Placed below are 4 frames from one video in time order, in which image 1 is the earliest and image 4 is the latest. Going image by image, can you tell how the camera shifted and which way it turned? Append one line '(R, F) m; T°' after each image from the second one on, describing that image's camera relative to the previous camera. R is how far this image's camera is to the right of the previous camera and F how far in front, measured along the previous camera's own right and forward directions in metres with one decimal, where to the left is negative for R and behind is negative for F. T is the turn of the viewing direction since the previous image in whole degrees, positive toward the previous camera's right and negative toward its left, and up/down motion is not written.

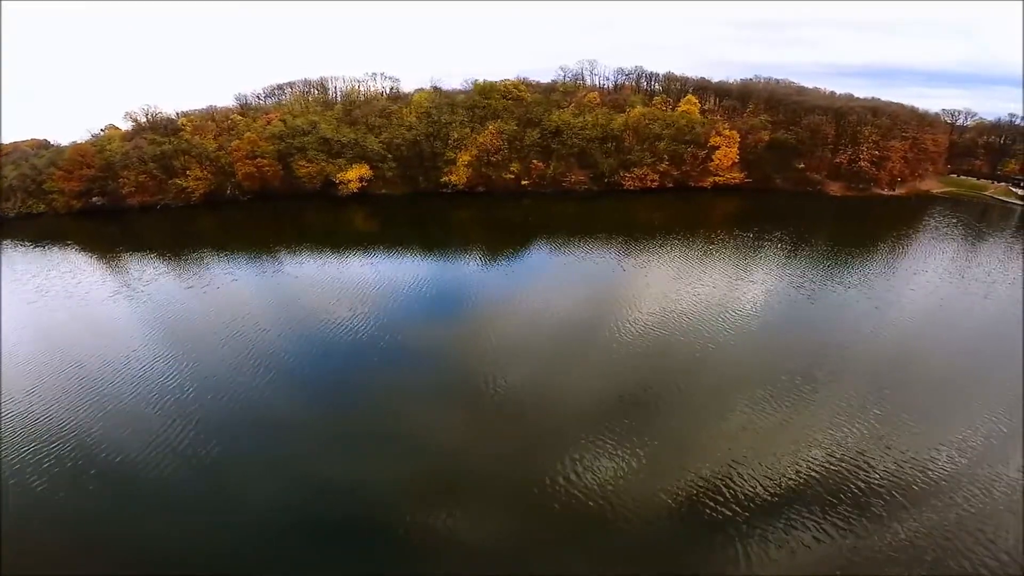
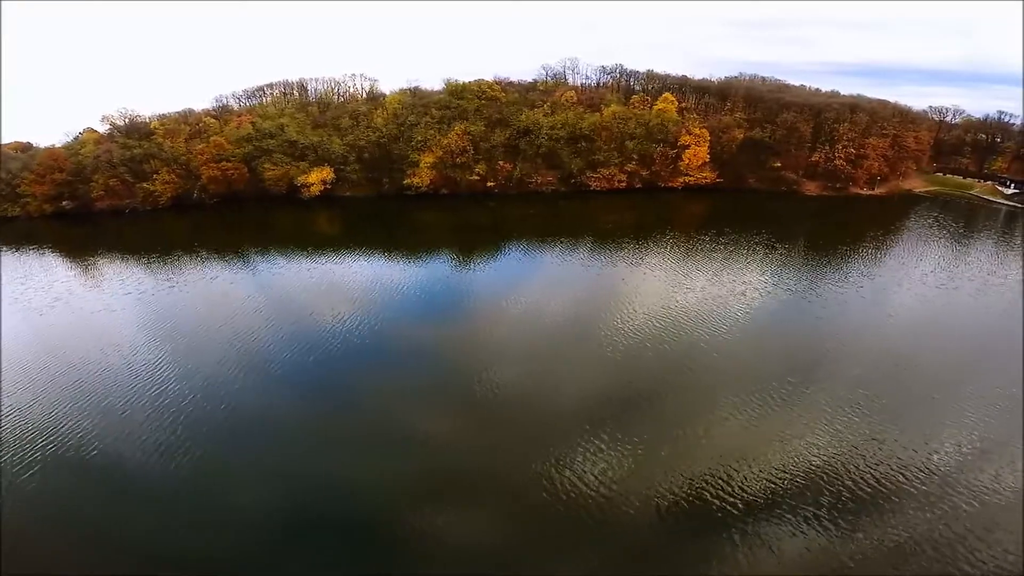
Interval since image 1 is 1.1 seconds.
(+0.5, +0.2) m; 0°
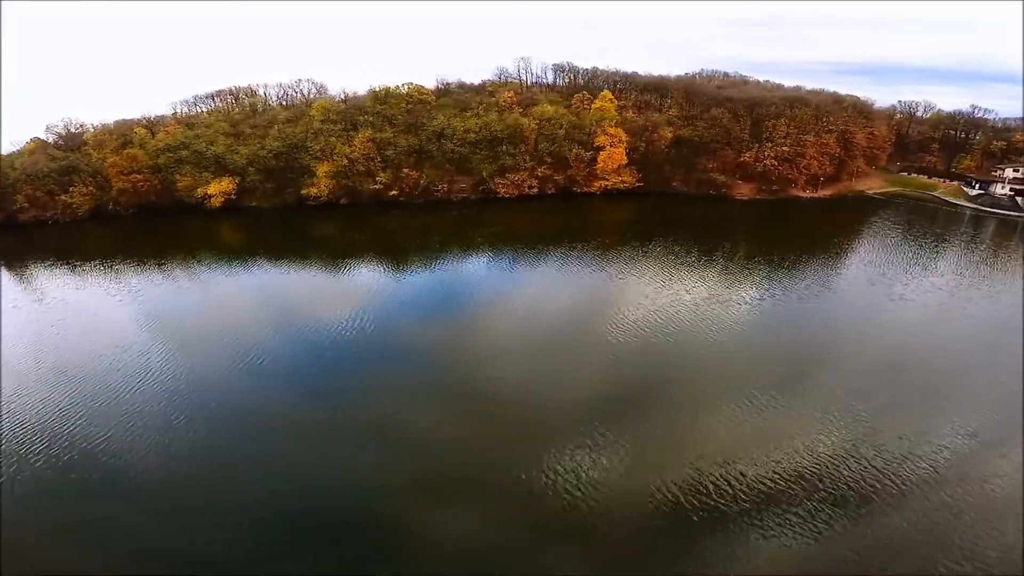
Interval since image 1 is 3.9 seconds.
(+1.4, +0.5) m; 0°
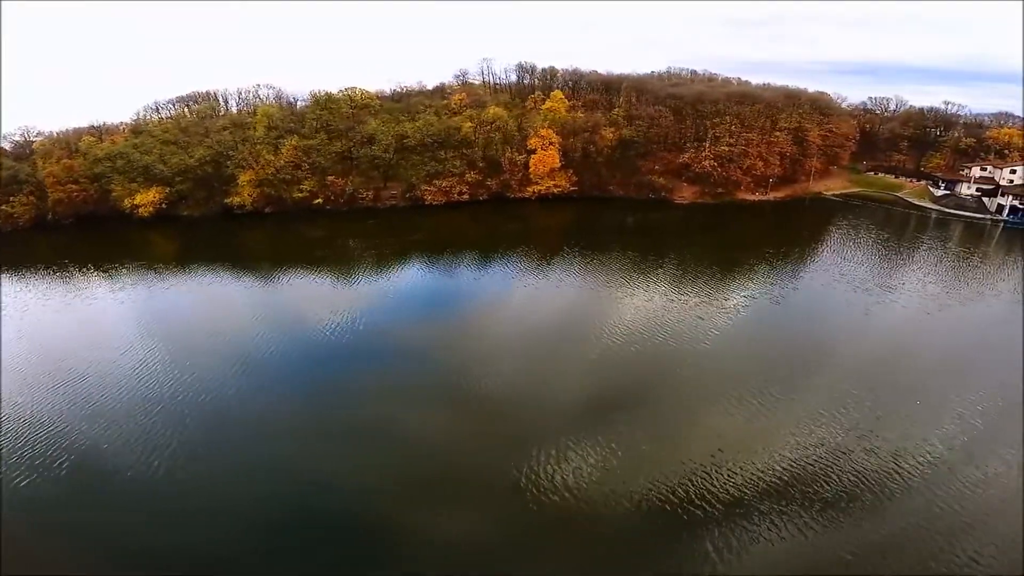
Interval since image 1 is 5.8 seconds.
(+1.0, +0.2) m; 0°
